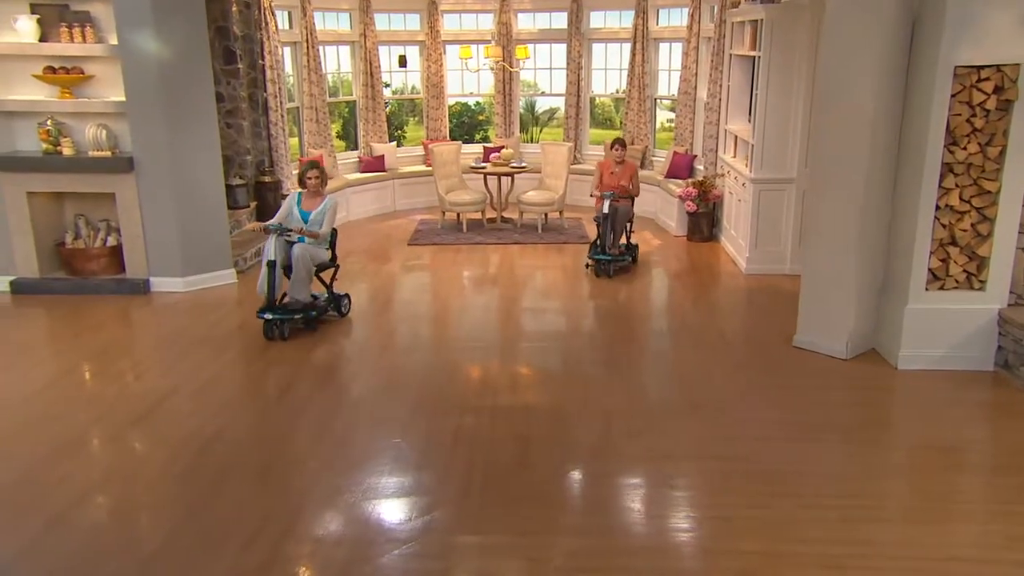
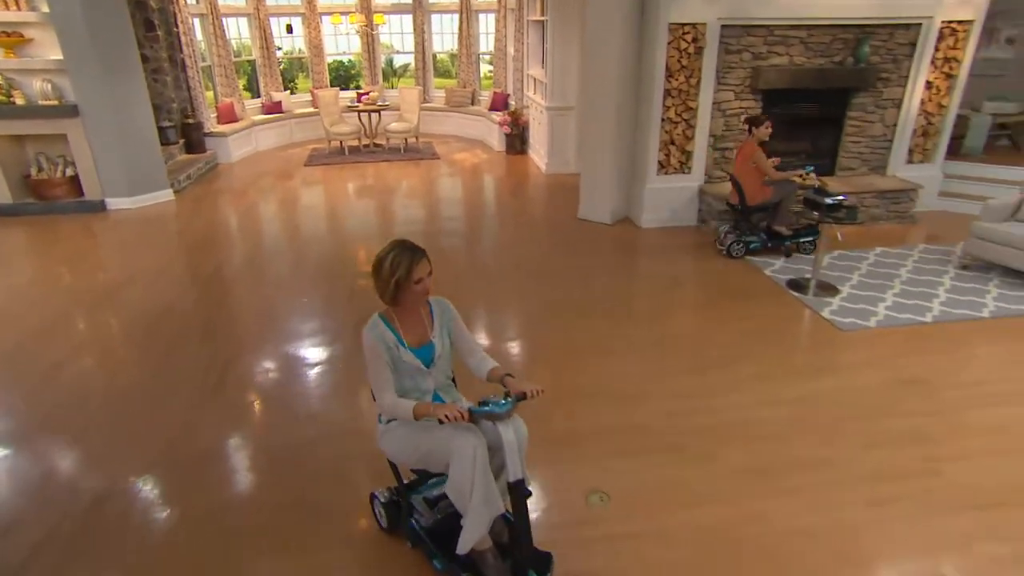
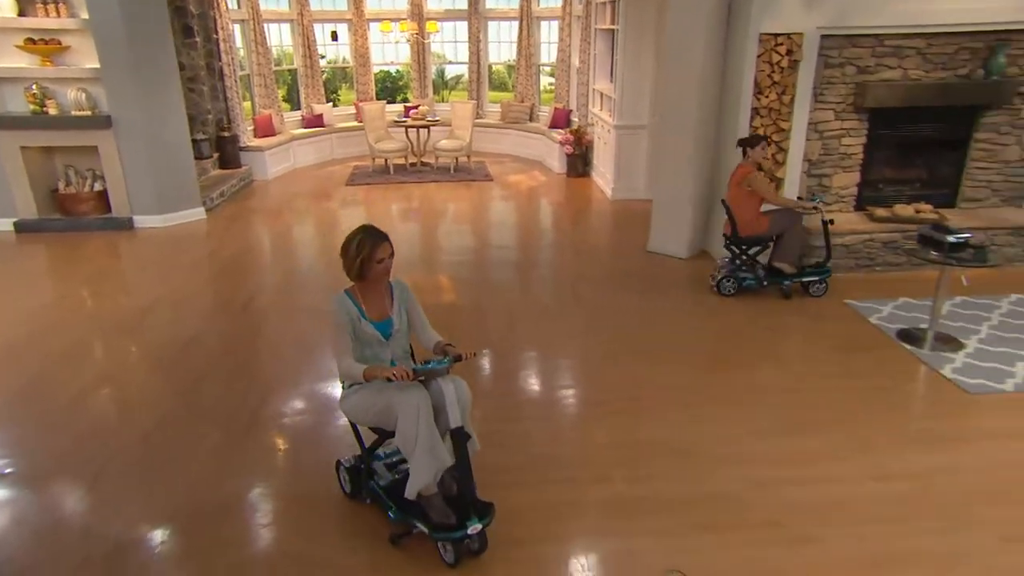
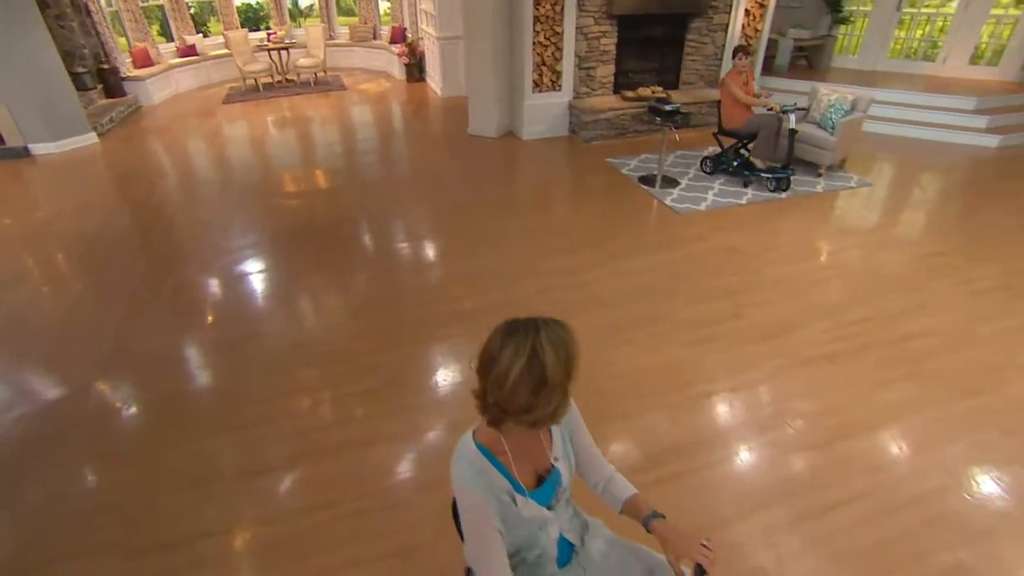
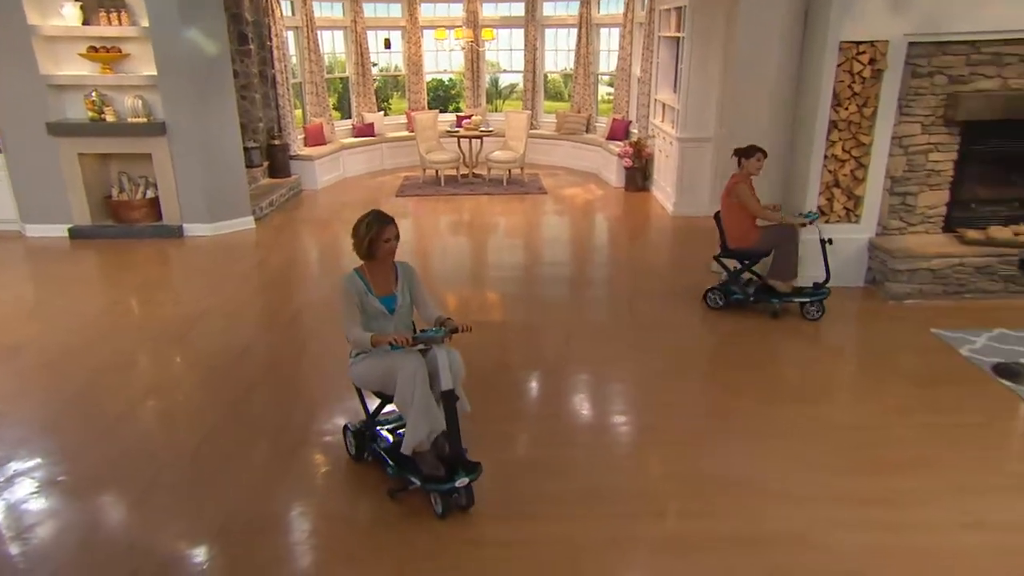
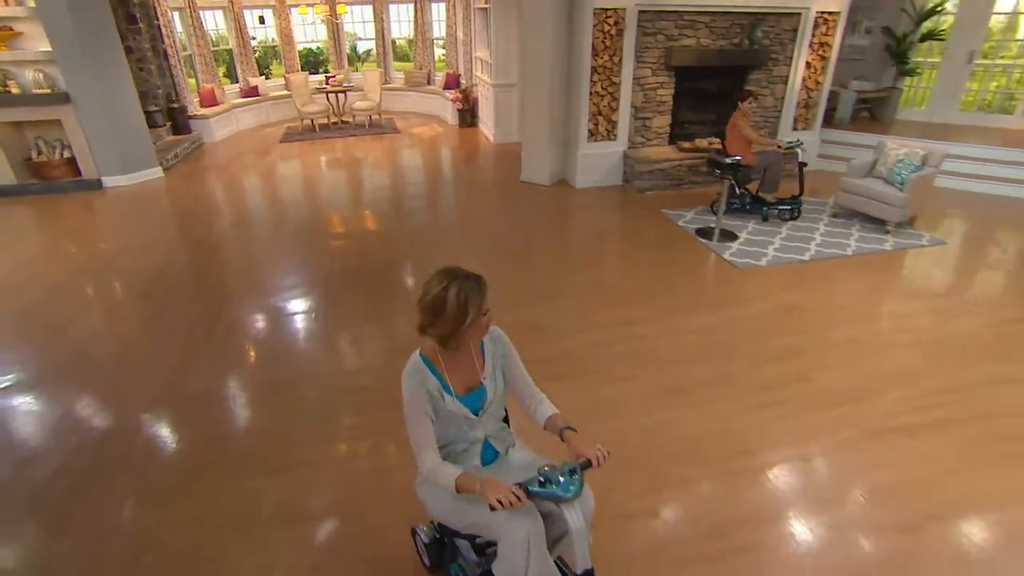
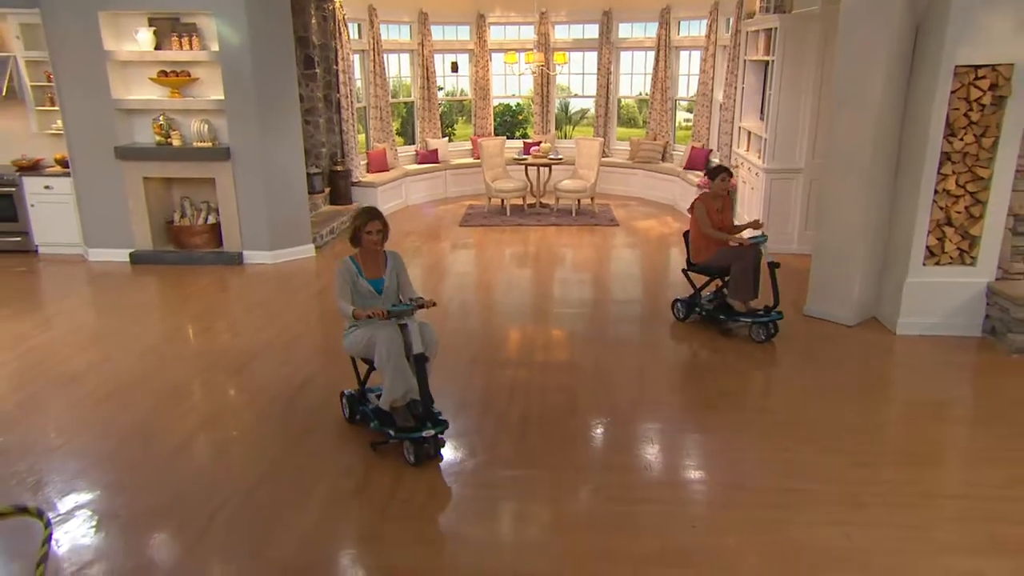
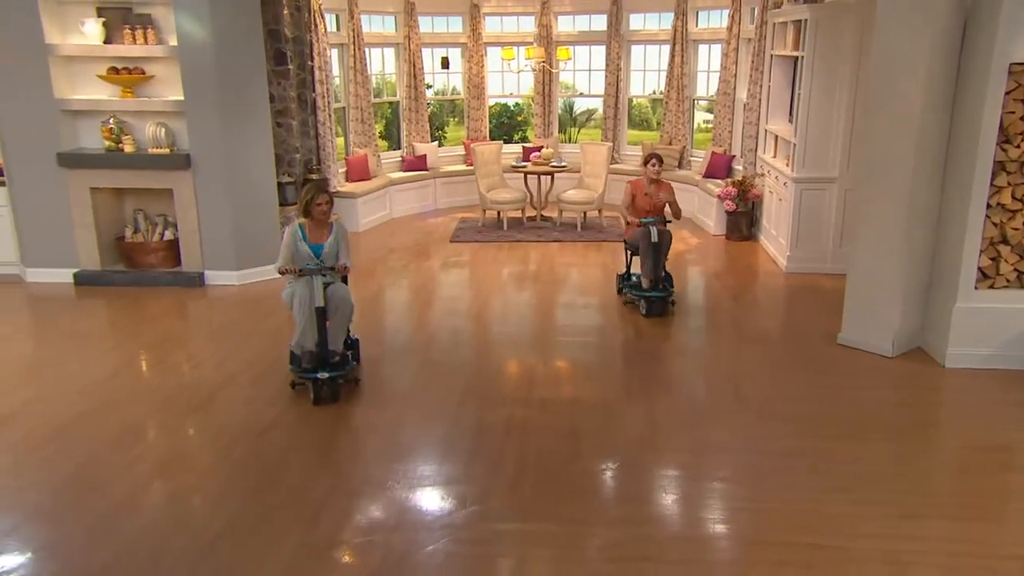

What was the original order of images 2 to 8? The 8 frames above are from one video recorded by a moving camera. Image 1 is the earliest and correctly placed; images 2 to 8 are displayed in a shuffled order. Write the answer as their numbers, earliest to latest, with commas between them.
8, 7, 5, 3, 2, 6, 4
